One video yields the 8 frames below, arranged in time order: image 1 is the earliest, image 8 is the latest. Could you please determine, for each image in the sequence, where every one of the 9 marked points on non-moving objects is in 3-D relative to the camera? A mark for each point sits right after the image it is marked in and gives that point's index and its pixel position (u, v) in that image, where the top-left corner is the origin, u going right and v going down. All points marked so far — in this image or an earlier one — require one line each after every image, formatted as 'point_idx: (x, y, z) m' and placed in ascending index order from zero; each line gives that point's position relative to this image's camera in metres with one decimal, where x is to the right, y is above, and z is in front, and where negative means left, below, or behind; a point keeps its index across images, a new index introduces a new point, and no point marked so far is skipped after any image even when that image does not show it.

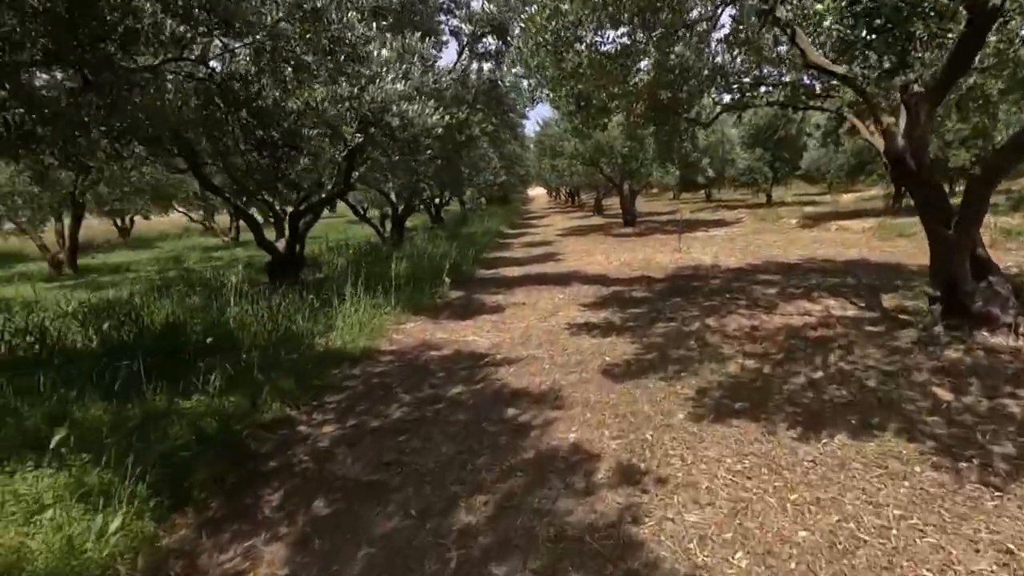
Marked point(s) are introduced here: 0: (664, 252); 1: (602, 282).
0: (+4.8, +1.1, +16.9) m
1: (+2.1, +0.1, +12.4) m
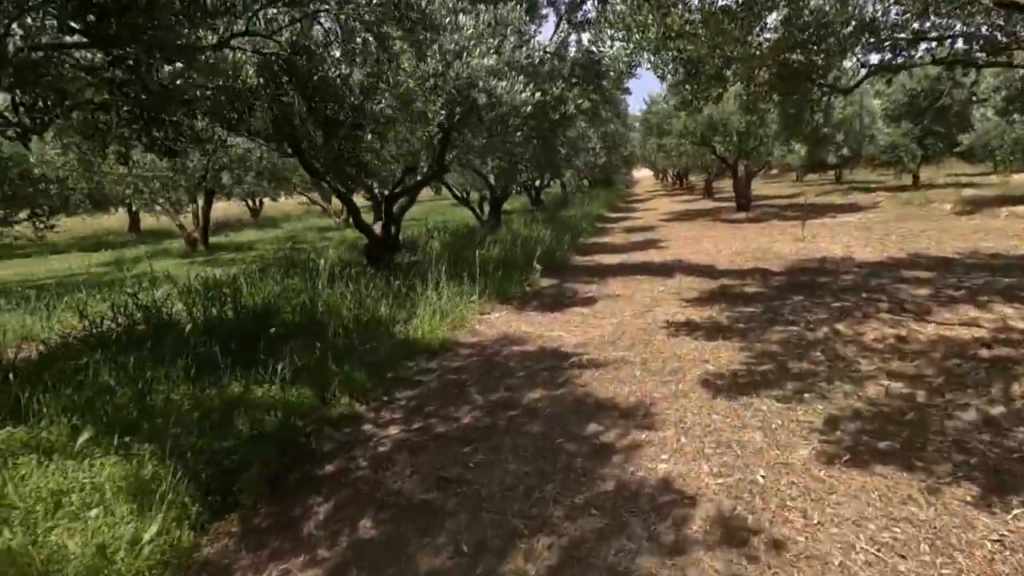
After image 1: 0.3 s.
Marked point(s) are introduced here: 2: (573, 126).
0: (+7.7, +1.3, +15.1) m
1: (+4.1, +0.3, +11.1) m
2: (+1.5, +4.0, +13.0) m
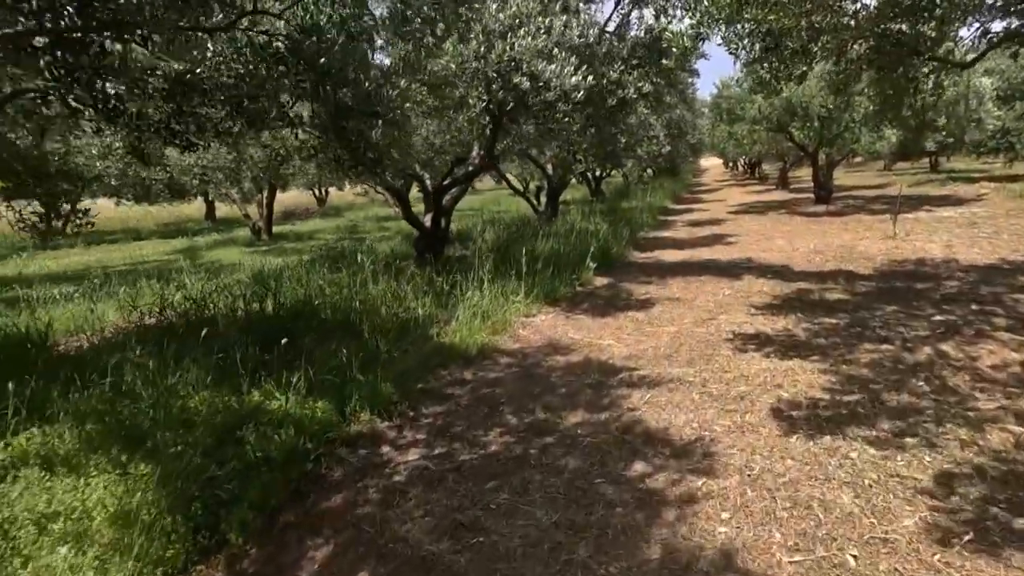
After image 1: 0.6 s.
0: (+9.1, +1.3, +13.5) m
1: (+5.1, +0.2, +10.0) m
2: (+2.8, +4.0, +12.1) m
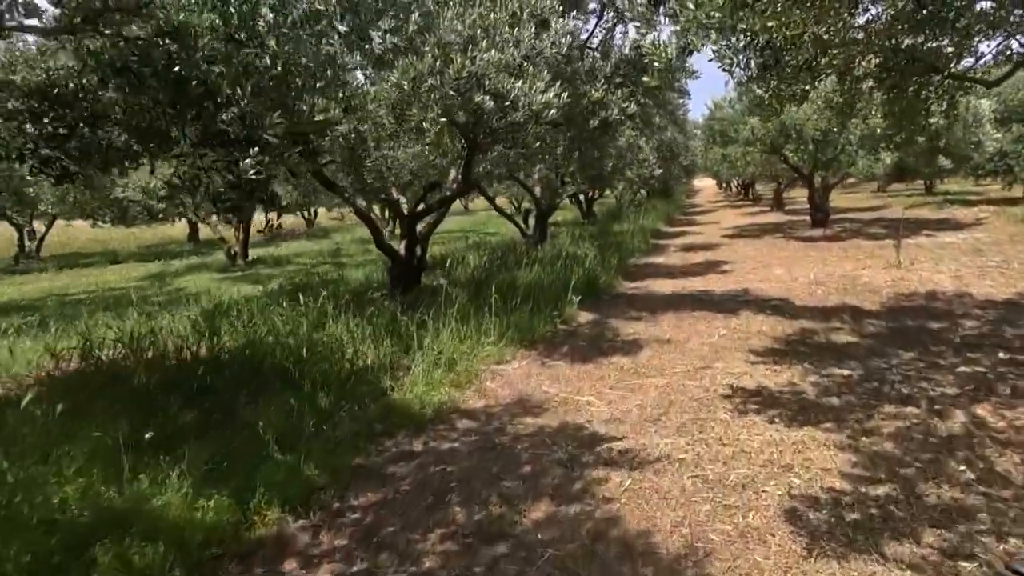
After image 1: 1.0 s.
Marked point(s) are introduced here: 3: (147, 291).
0: (+8.6, +0.5, +12.7) m
1: (+4.7, -0.4, +9.2) m
2: (+2.3, +3.3, +11.3) m
3: (-10.7, -0.1, +15.7) m
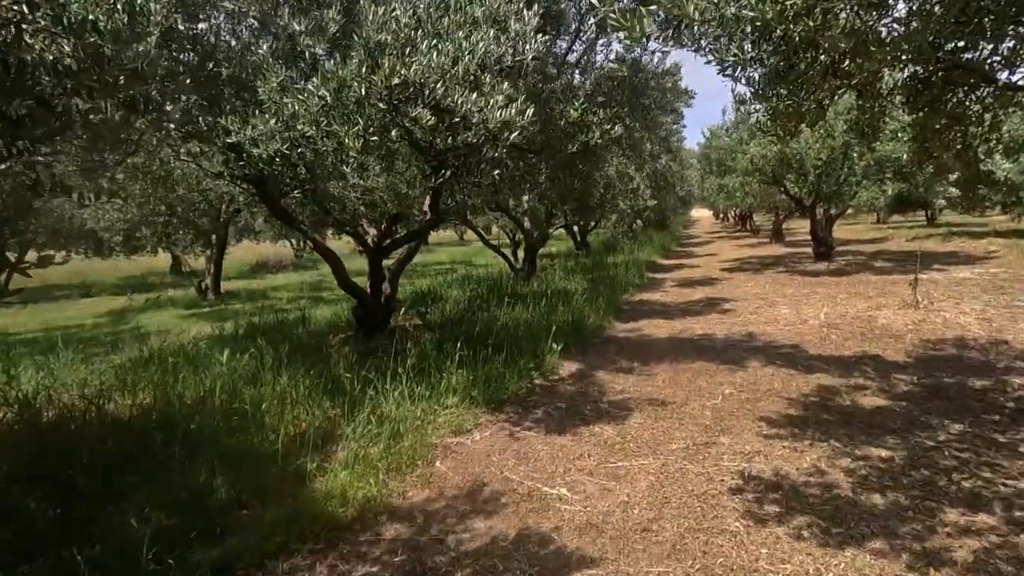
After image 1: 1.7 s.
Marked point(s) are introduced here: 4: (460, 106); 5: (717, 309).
0: (+8.2, -0.4, +11.6) m
1: (+4.2, -1.1, +8.0) m
2: (+1.9, +2.5, +10.3) m
3: (-11.2, -1.1, +14.5) m
4: (-0.5, +1.9, +5.6) m
5: (+5.0, -0.5, +13.0) m
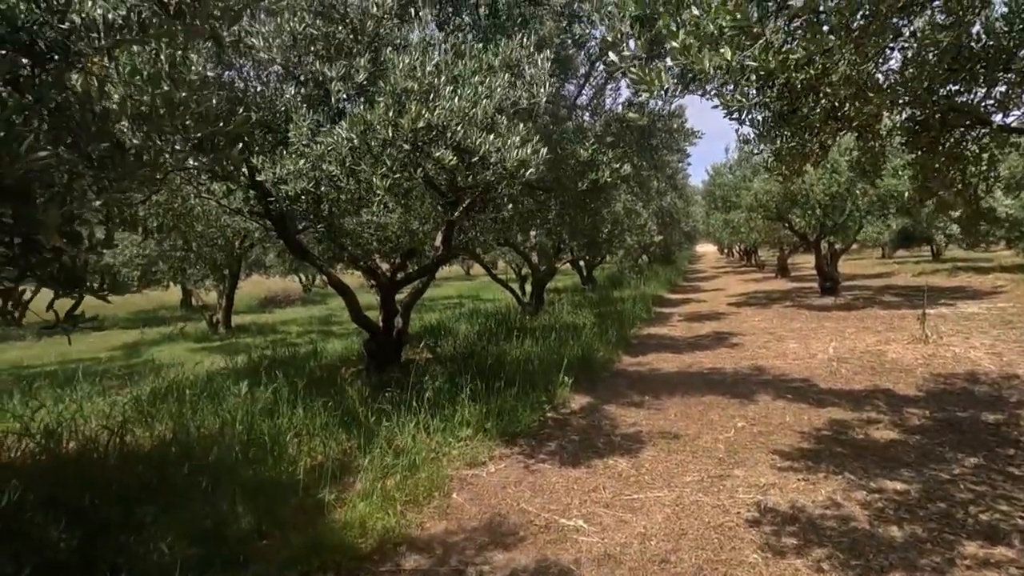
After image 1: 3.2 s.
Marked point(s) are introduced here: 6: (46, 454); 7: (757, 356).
0: (+8.4, -1.2, +11.6) m
1: (+4.4, -1.6, +8.0) m
2: (+2.1, +1.8, +10.6) m
3: (-10.9, -2.1, +14.6) m
4: (-0.4, +1.6, +5.9) m
5: (+5.2, -1.4, +13.1) m
6: (-4.5, -1.6, +5.2) m
7: (+5.2, -1.4, +11.3) m
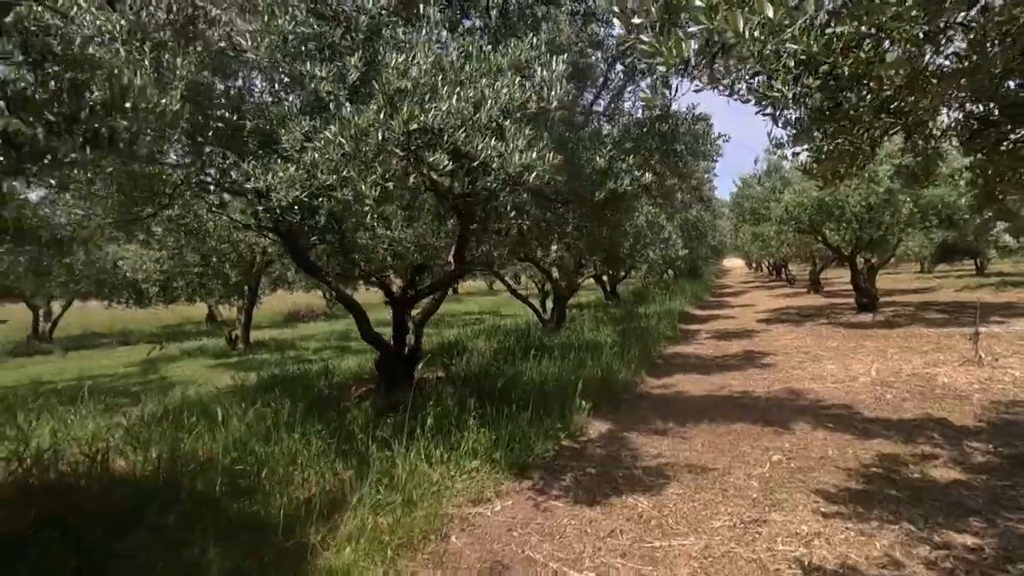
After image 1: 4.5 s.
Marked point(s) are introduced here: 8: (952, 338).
0: (+8.7, -1.5, +10.7) m
1: (+4.6, -1.9, +7.3) m
2: (+2.4, +1.5, +10.0) m
3: (-10.4, -2.5, +14.6) m
4: (-0.3, +1.4, +5.4) m
5: (+5.6, -1.7, +12.3) m
6: (-4.5, -1.8, +4.9) m
7: (+5.5, -1.8, +10.5) m
8: (+11.3, -1.3, +13.7) m
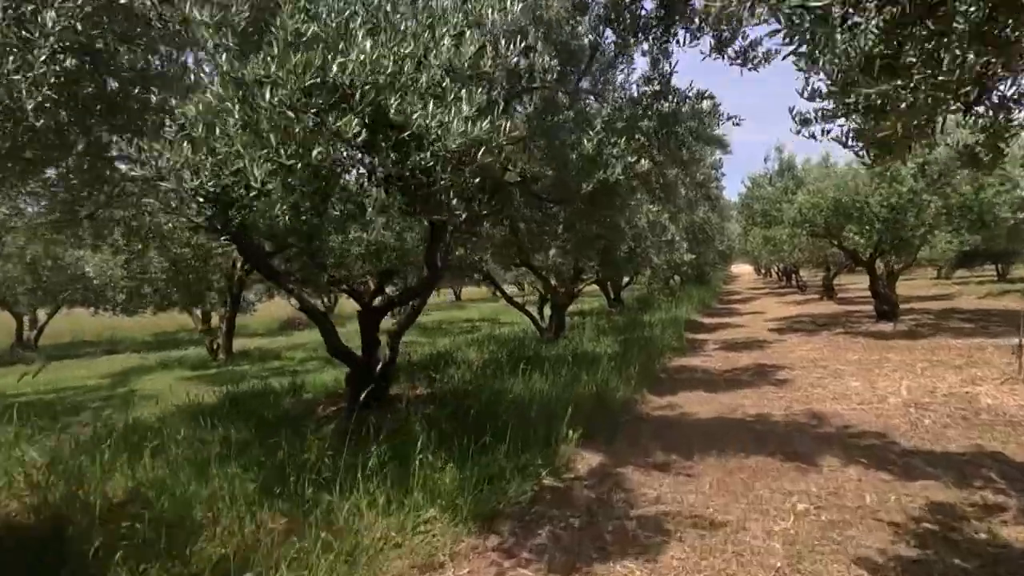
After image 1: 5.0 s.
0: (+8.5, -1.7, +9.5) m
1: (+4.3, -2.0, +6.1) m
2: (+2.1, +1.4, +8.9) m
3: (-10.7, -2.7, +13.6) m
4: (-0.6, +1.3, +4.4) m
5: (+5.4, -1.9, +11.1) m
6: (-4.8, -1.9, +3.8) m
7: (+5.2, -1.9, +9.3) m
8: (+11.0, -1.5, +12.4) m
